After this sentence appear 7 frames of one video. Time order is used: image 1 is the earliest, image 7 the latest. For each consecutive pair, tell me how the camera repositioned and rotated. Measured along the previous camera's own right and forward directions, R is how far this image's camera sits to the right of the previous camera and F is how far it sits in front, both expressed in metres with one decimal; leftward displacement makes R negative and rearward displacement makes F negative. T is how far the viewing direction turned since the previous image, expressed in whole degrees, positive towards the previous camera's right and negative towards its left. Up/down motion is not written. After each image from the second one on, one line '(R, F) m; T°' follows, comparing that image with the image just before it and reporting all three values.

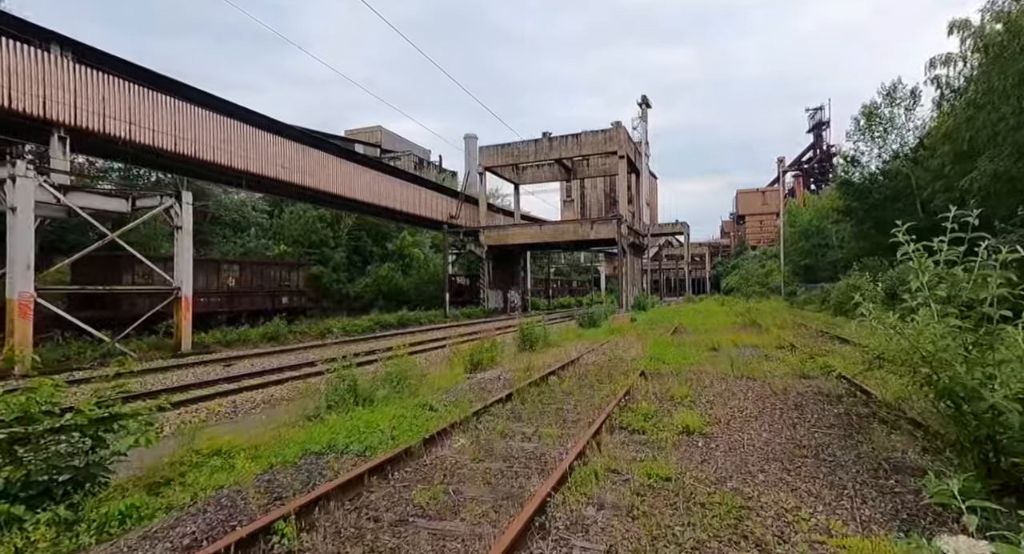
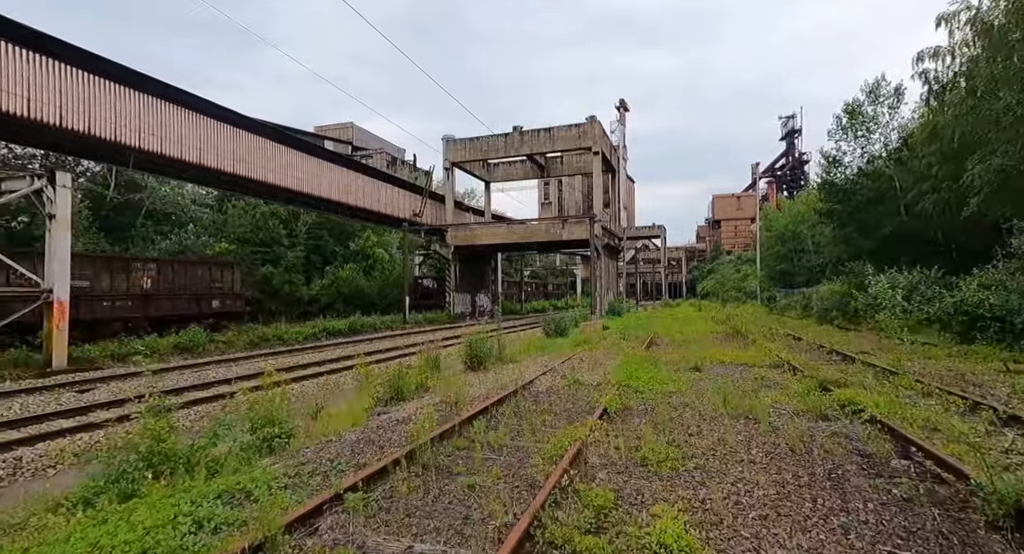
(+0.7, +2.2) m; +2°
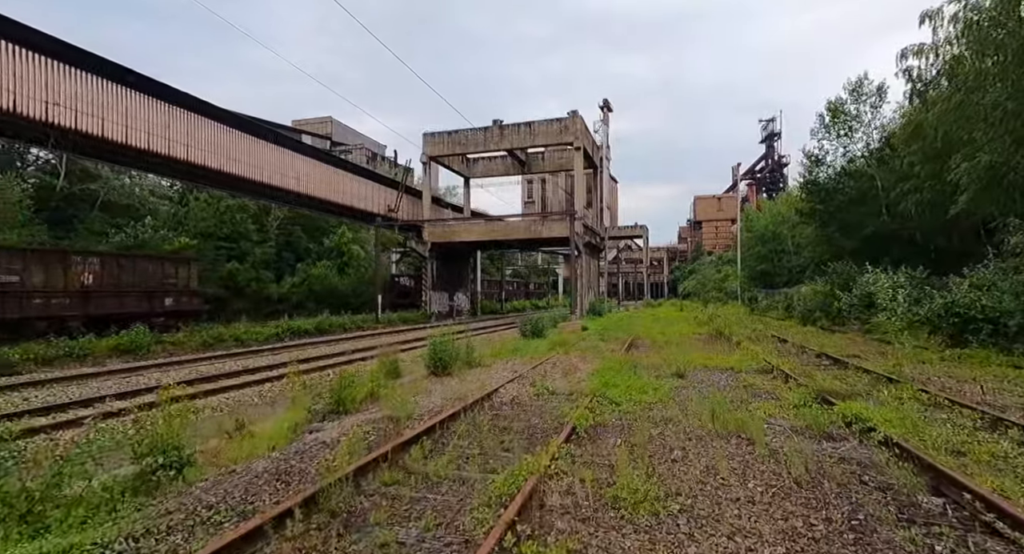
(+0.3, +1.0) m; +2°
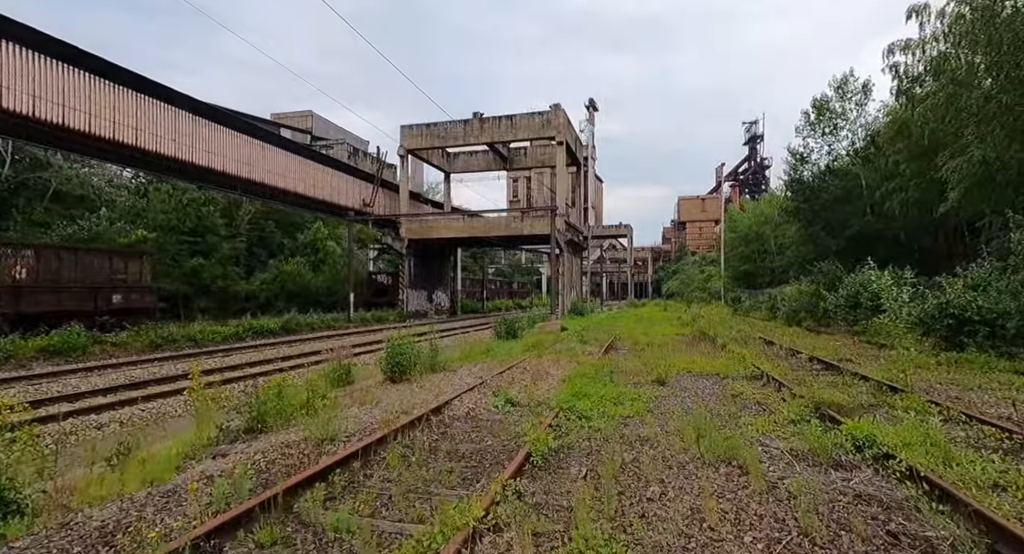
(+0.3, +1.0) m; +2°
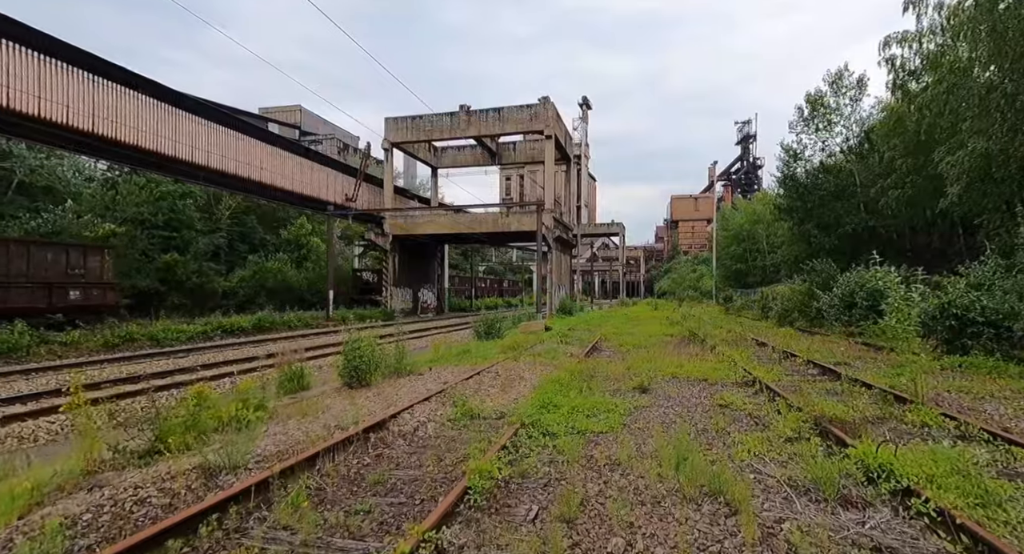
(+0.4, +0.8) m; +1°
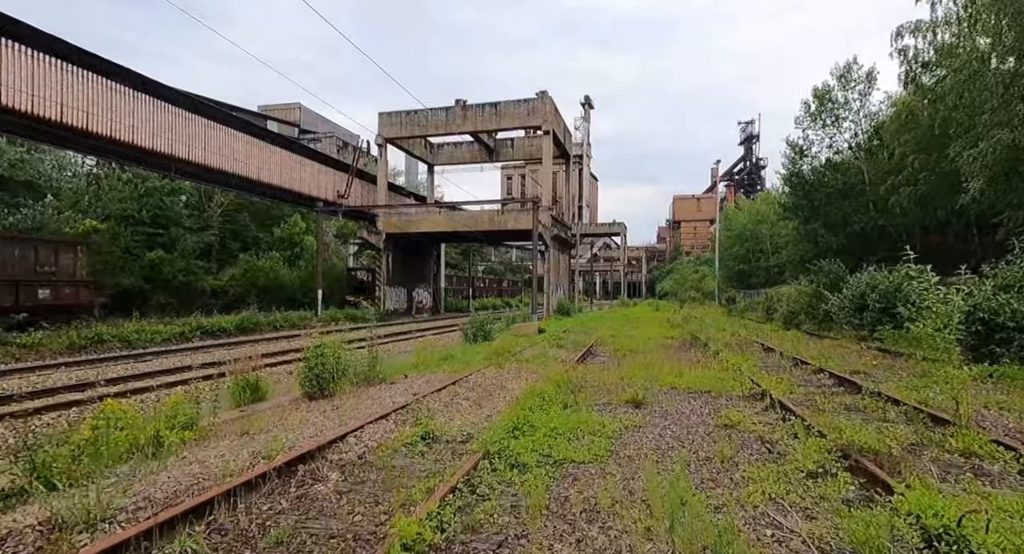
(+0.3, +0.9) m; 0°
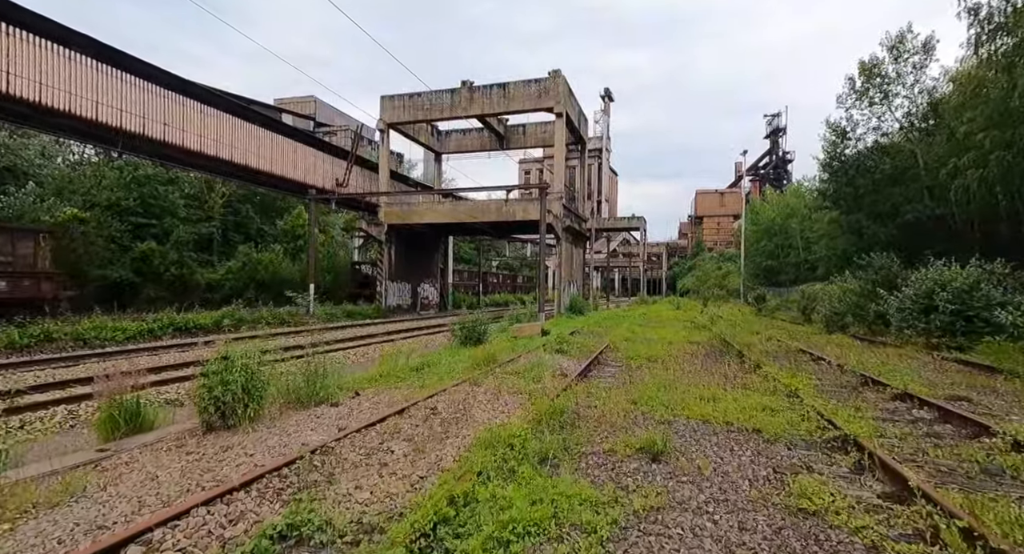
(+0.5, +2.1) m; -2°
